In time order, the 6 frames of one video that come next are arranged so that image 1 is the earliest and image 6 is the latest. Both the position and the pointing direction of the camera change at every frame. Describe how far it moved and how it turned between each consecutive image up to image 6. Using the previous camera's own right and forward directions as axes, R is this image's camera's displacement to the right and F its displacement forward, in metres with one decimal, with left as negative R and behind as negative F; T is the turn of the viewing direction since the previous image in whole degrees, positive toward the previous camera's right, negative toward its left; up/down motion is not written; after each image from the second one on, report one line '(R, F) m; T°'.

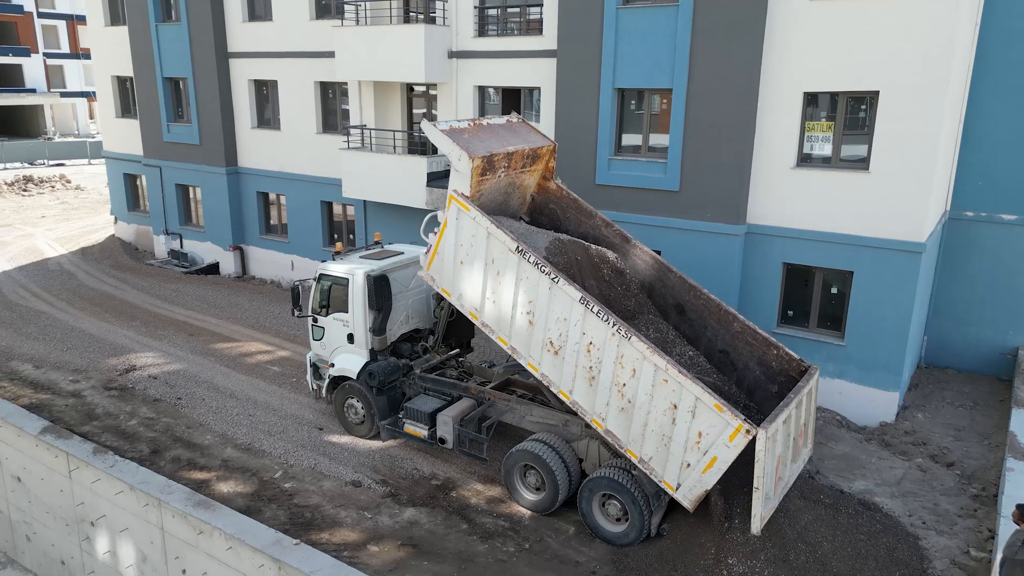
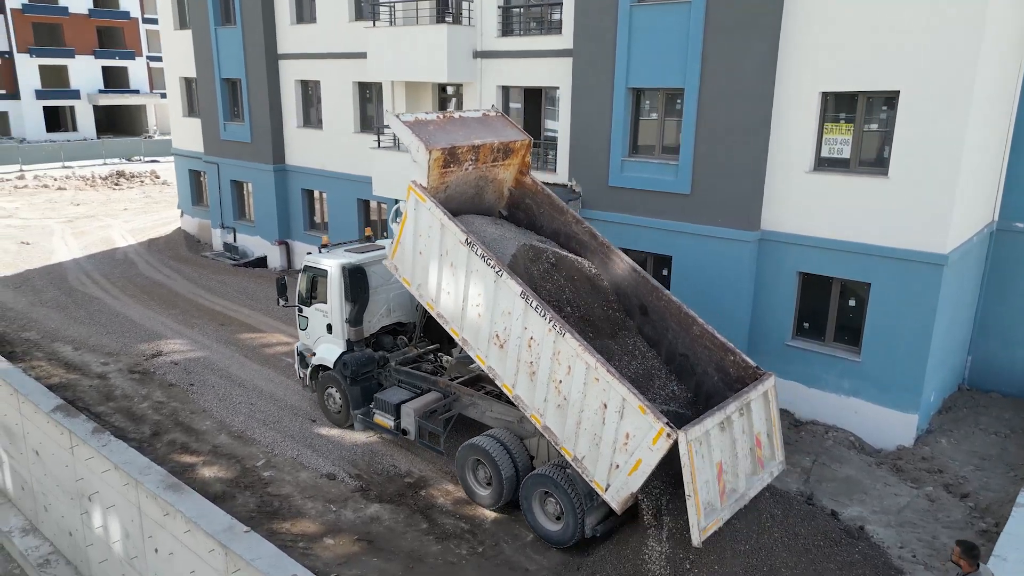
(+1.3, +0.2) m; -6°
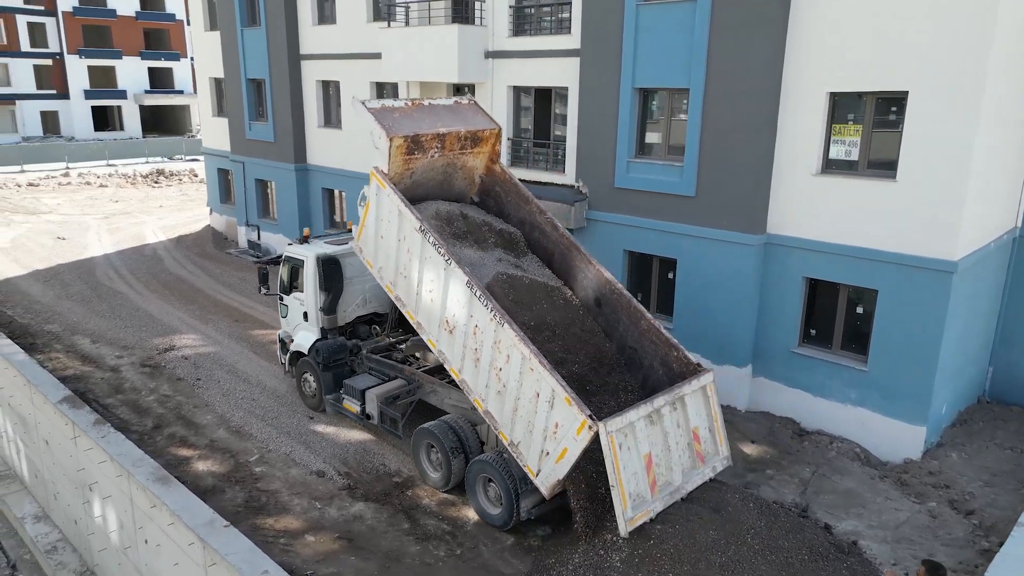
(+0.6, +0.1) m; -3°
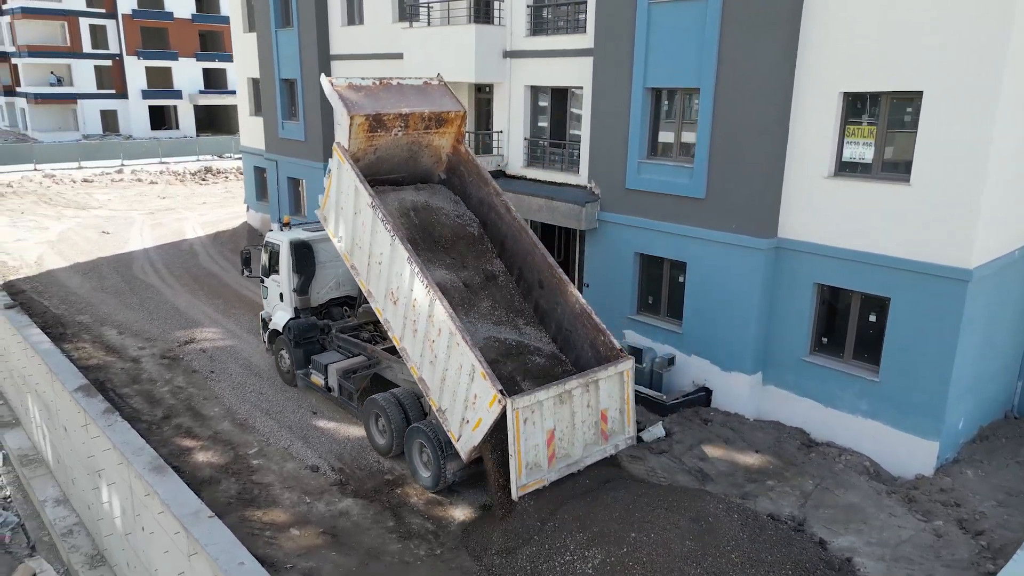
(+0.6, +0.1) m; -4°
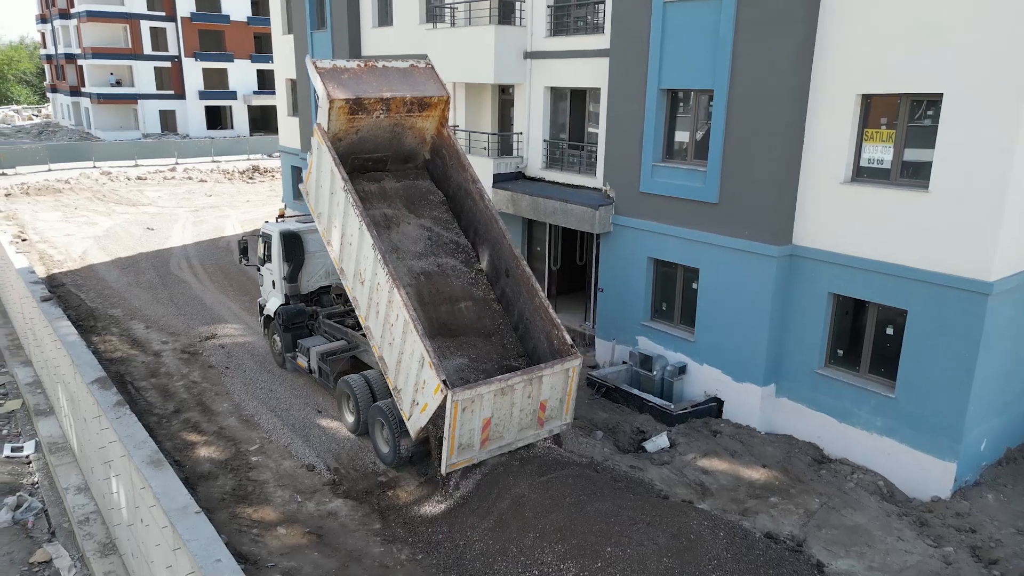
(+0.6, +0.1) m; -4°
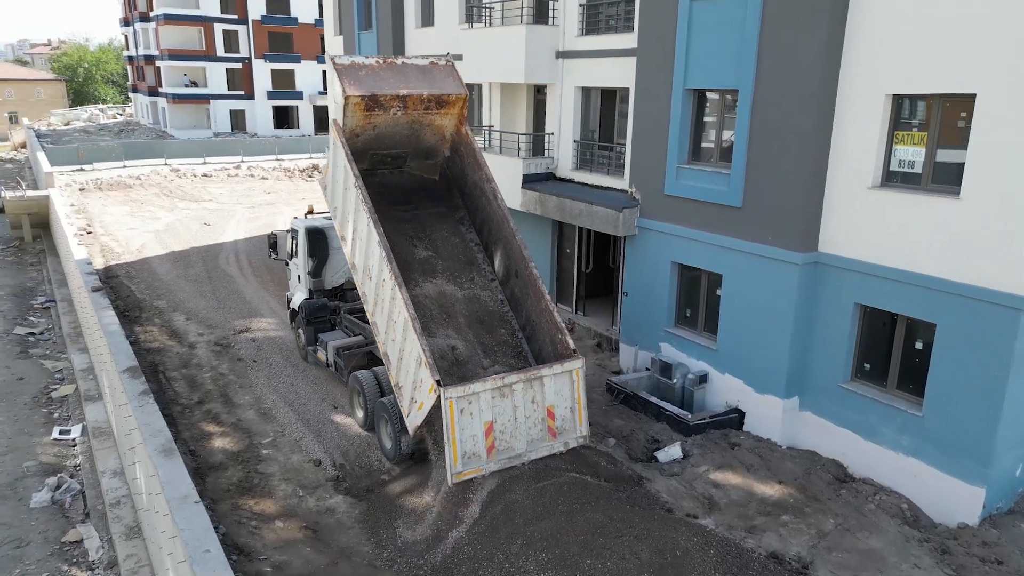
(+0.7, +0.1) m; -5°
